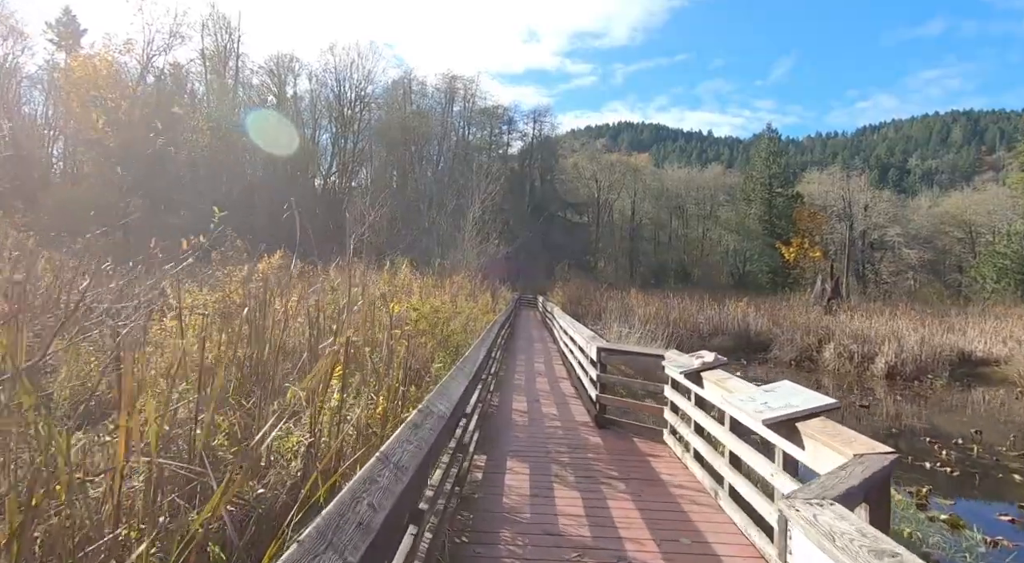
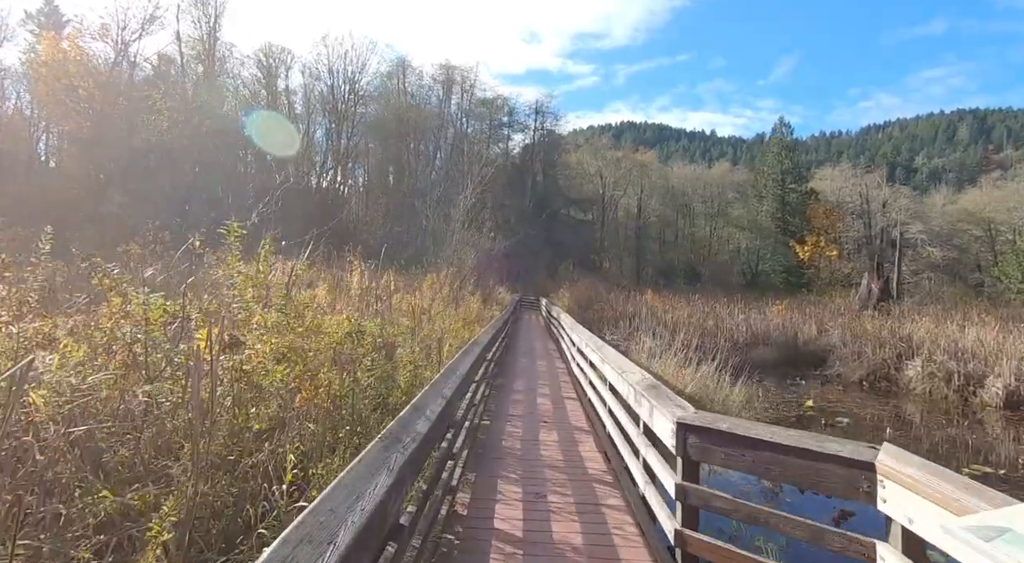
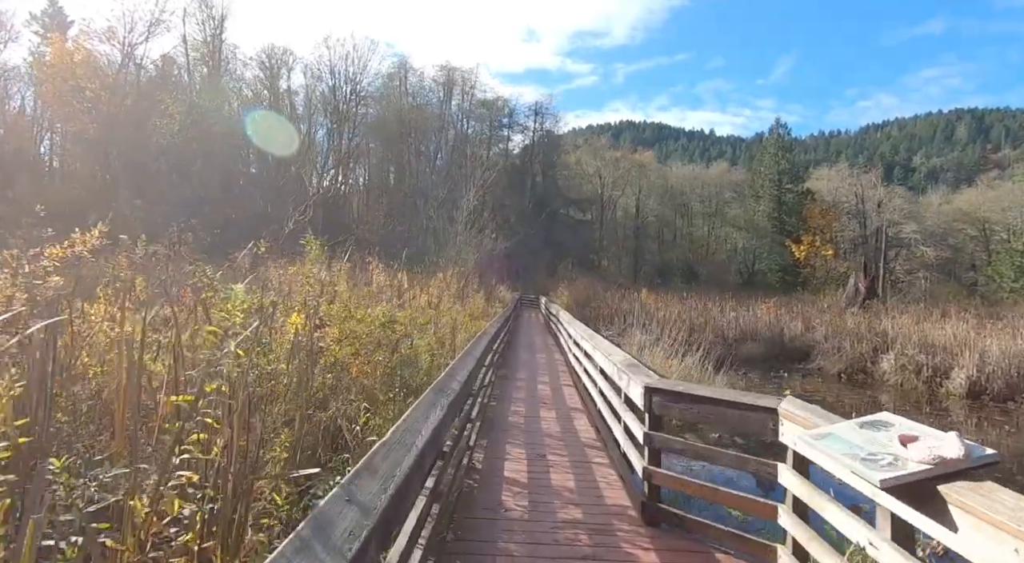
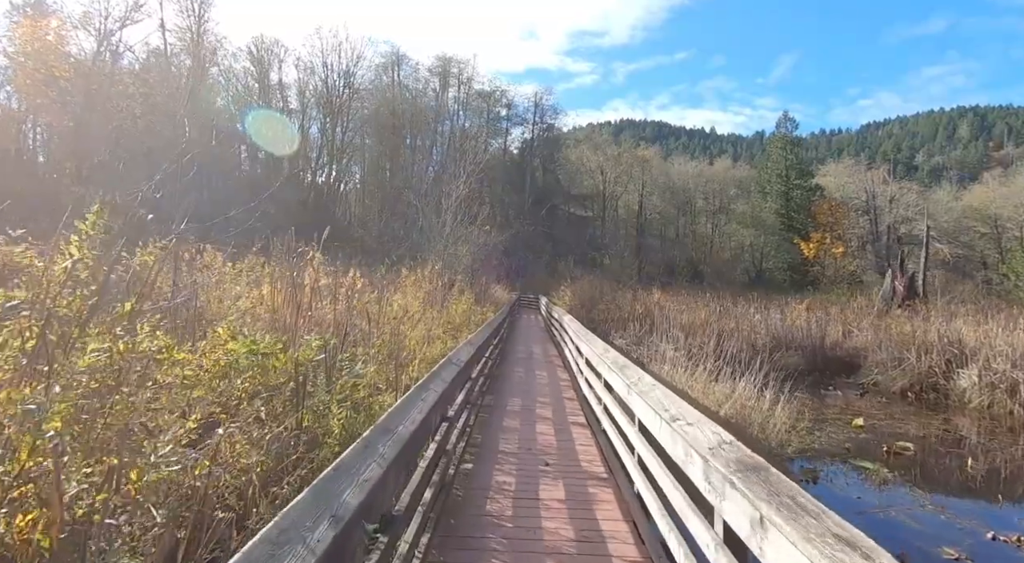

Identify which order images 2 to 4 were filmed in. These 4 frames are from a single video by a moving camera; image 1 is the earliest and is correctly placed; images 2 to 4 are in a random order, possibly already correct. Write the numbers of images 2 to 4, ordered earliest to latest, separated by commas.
3, 2, 4
